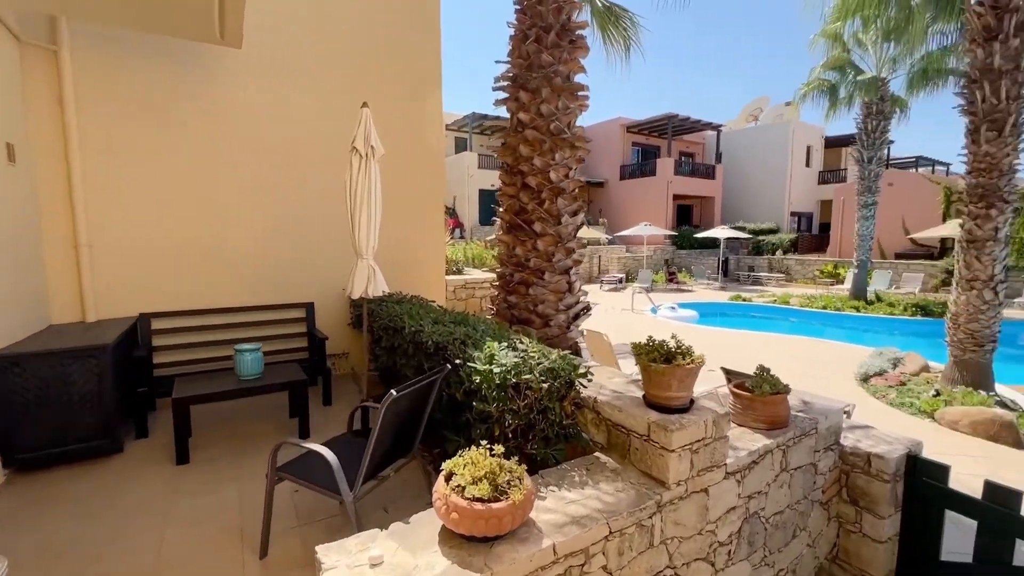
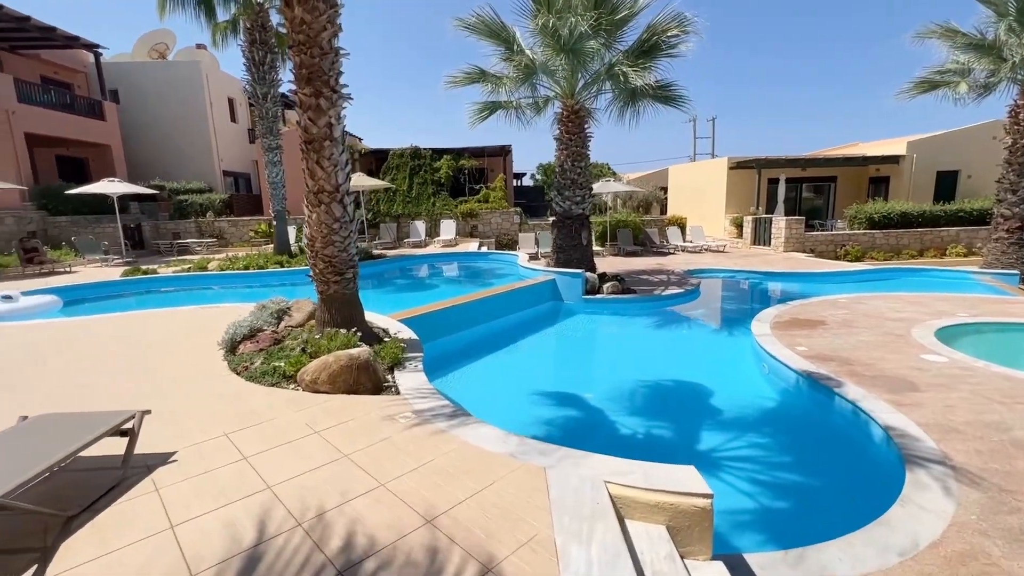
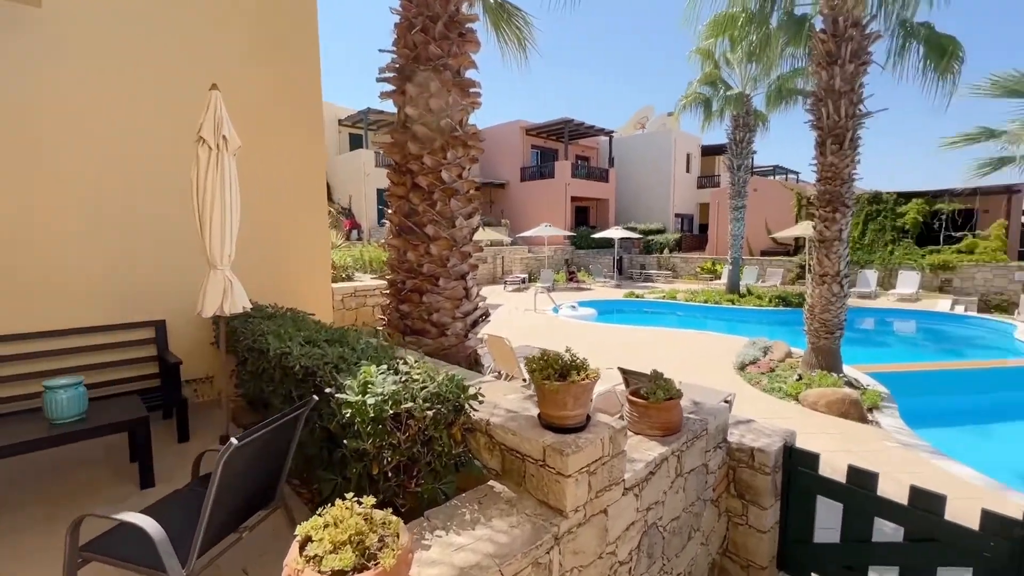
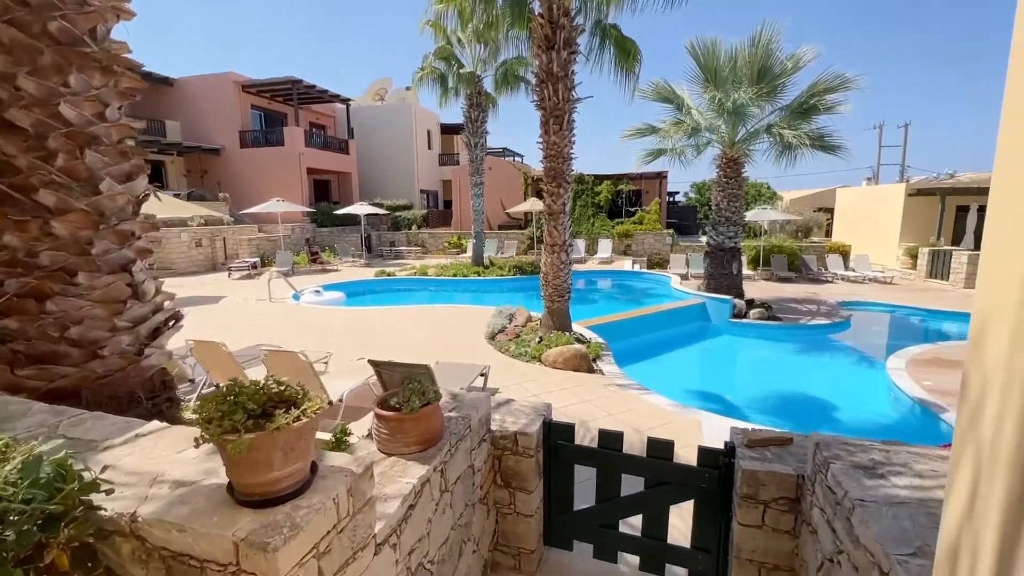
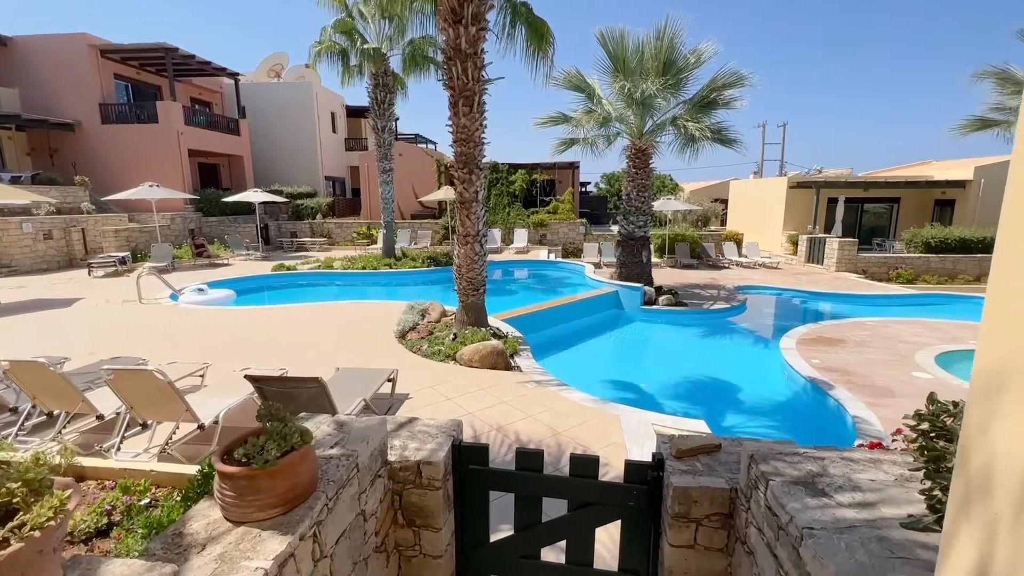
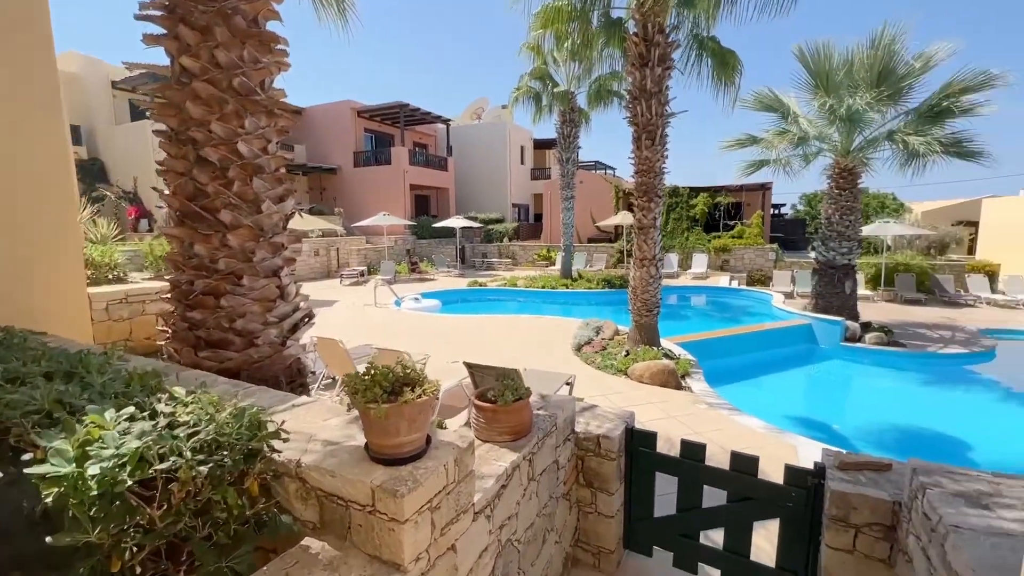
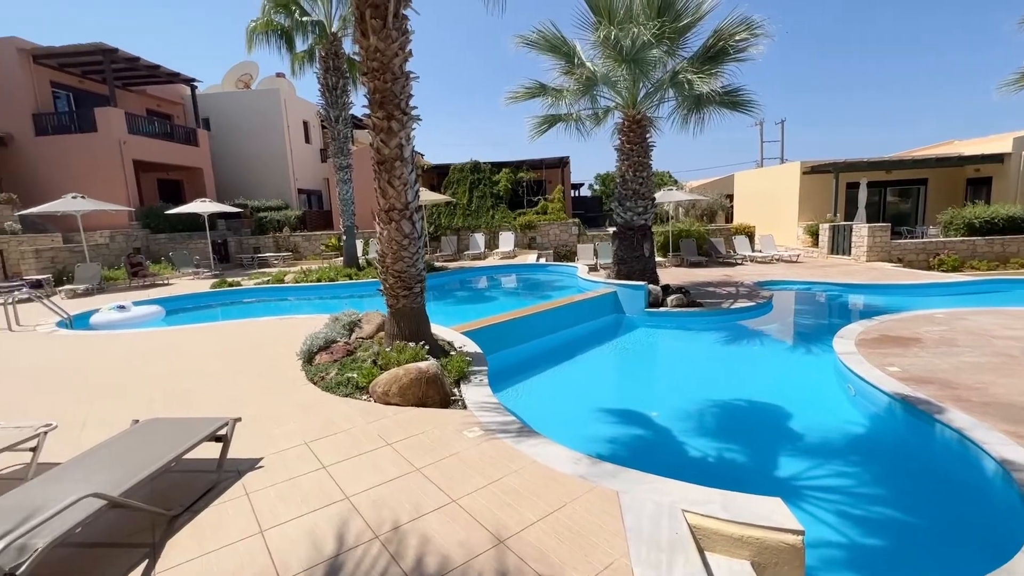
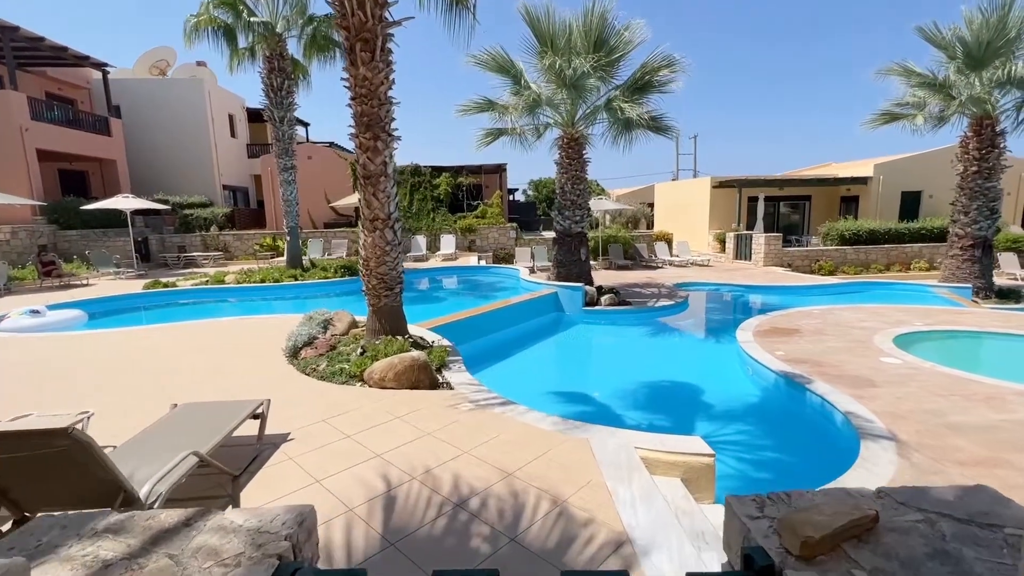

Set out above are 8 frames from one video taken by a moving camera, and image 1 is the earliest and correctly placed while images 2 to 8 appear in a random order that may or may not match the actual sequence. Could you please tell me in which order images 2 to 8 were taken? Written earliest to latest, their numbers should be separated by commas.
3, 6, 4, 5, 8, 2, 7
